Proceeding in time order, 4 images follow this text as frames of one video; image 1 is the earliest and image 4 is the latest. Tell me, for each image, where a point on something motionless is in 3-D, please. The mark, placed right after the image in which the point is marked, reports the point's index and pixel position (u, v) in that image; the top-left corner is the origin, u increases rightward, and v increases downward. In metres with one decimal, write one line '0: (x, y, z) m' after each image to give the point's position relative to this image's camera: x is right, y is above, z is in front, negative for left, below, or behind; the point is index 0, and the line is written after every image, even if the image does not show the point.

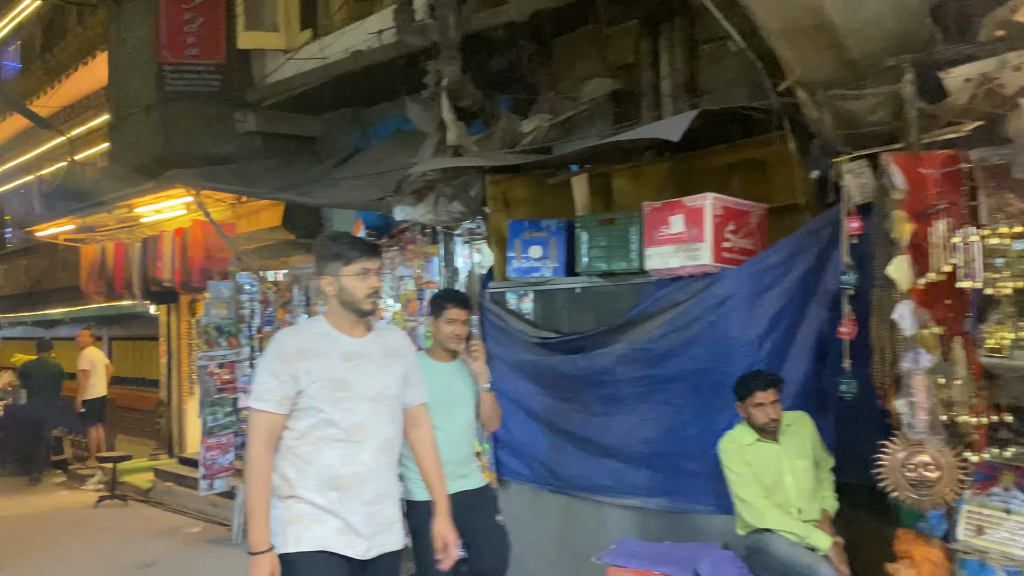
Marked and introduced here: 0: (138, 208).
0: (-3.5, +0.7, +7.7) m
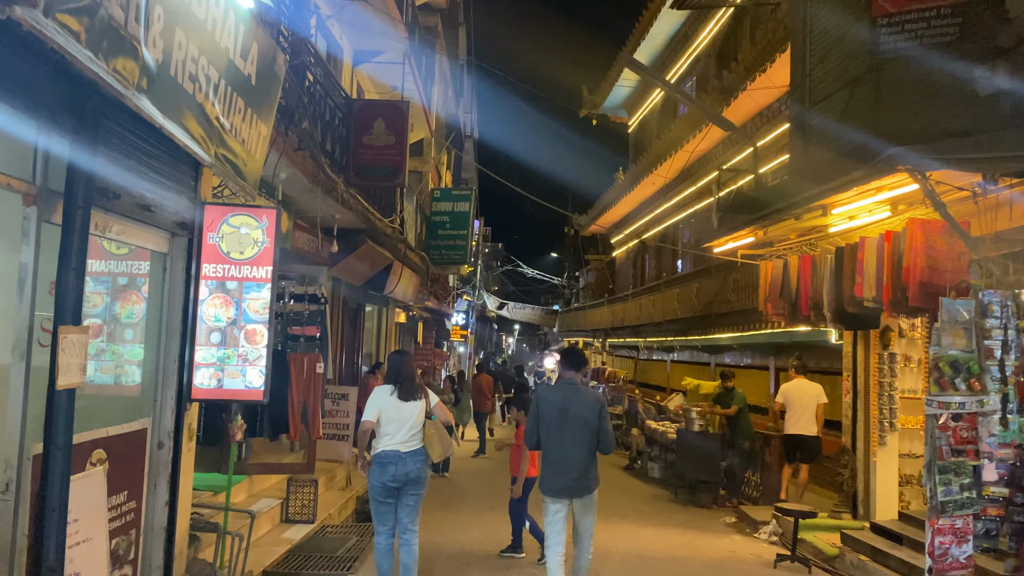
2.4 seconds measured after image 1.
0: (+2.5, +0.6, +6.3) m
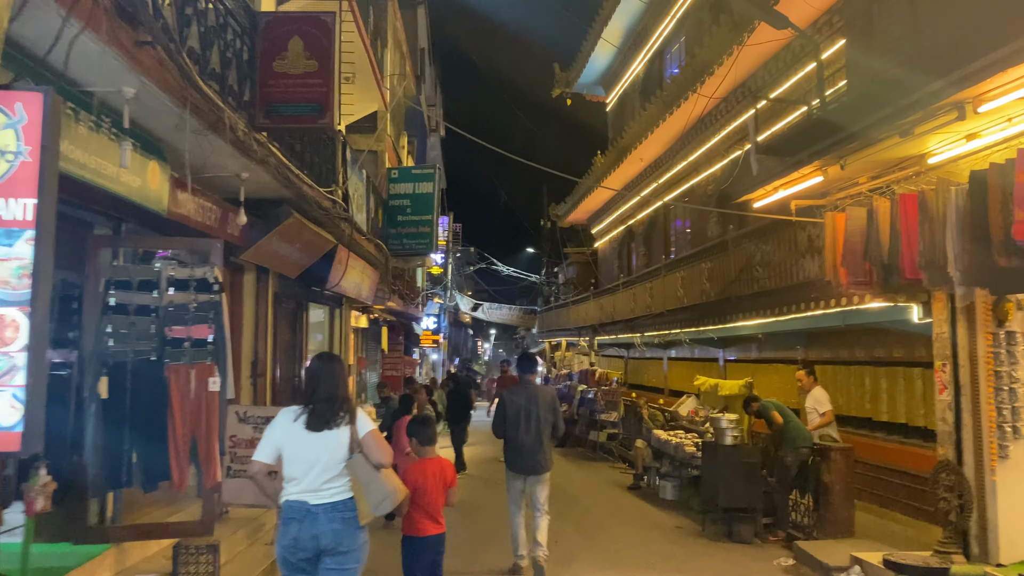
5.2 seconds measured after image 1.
0: (+2.3, +0.9, +4.2) m
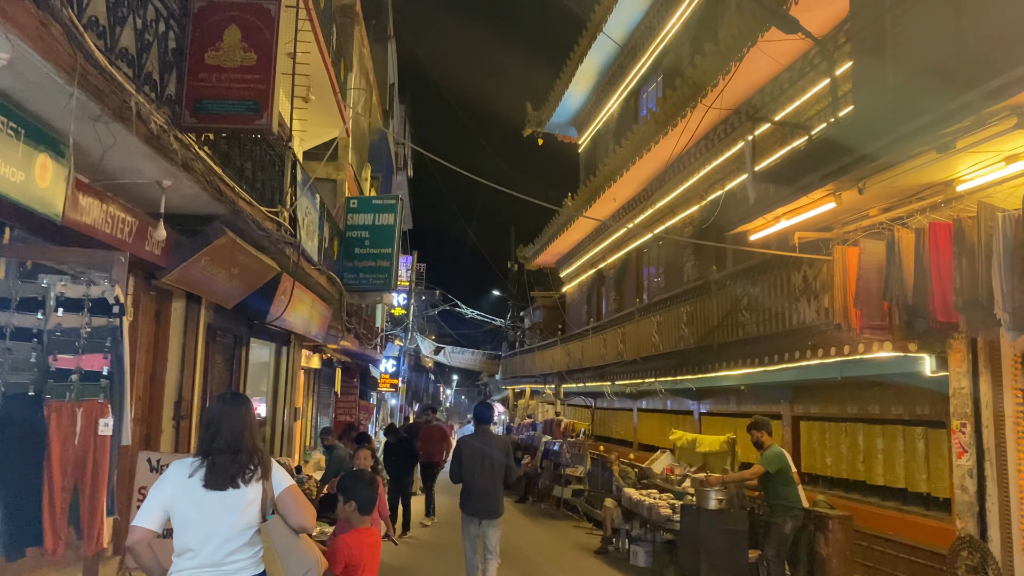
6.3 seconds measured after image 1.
0: (+2.2, +0.7, +3.5) m
